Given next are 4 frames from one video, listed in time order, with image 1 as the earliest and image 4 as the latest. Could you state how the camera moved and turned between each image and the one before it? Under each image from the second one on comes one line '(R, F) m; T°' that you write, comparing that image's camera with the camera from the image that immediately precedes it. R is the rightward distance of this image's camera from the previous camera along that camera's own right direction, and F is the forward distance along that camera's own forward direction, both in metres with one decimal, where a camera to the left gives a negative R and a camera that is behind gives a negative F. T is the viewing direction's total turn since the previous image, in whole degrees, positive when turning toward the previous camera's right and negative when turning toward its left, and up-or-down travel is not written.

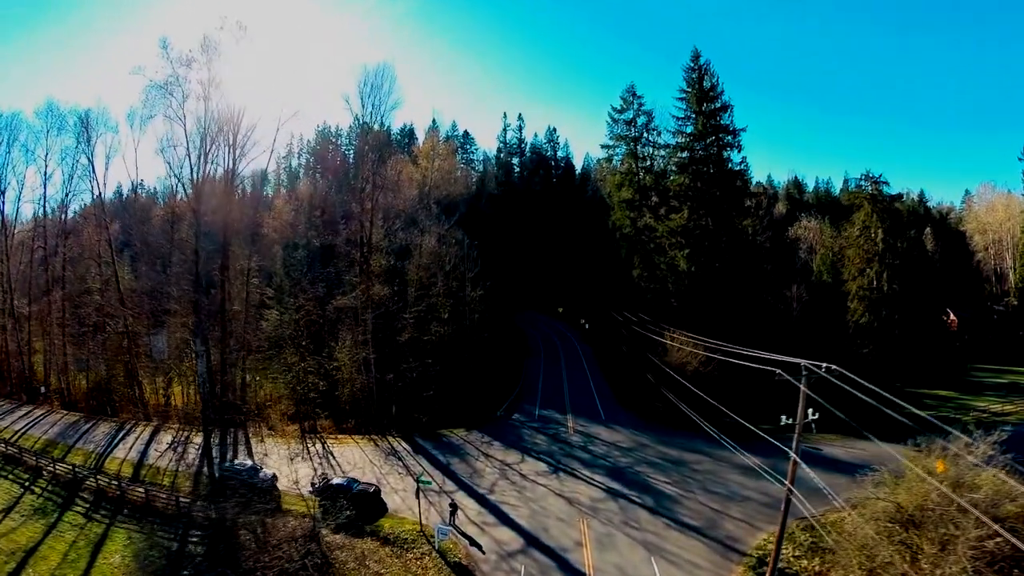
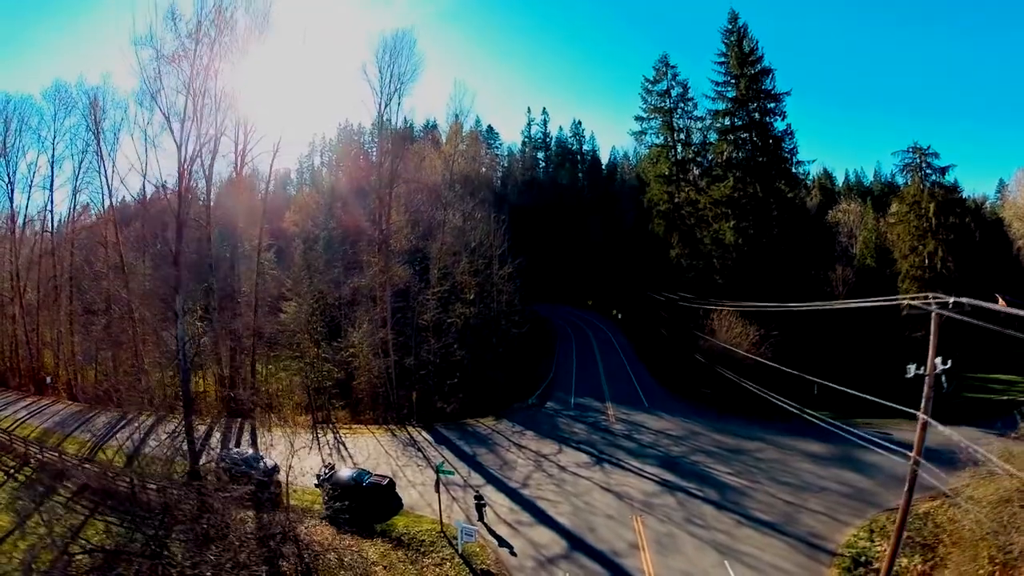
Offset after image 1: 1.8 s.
(-0.2, +2.8) m; -3°
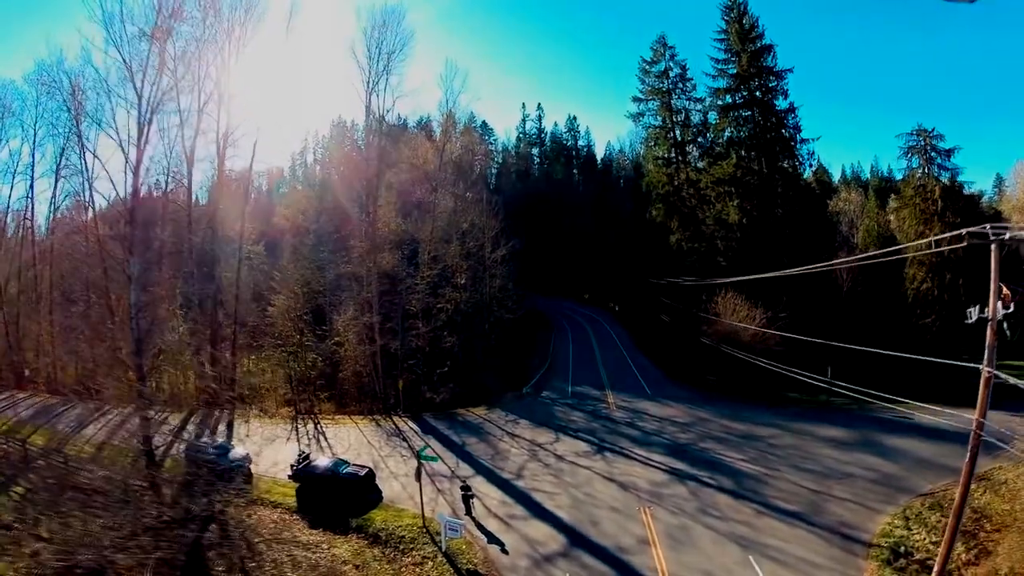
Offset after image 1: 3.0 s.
(+0.2, +1.6) m; 0°
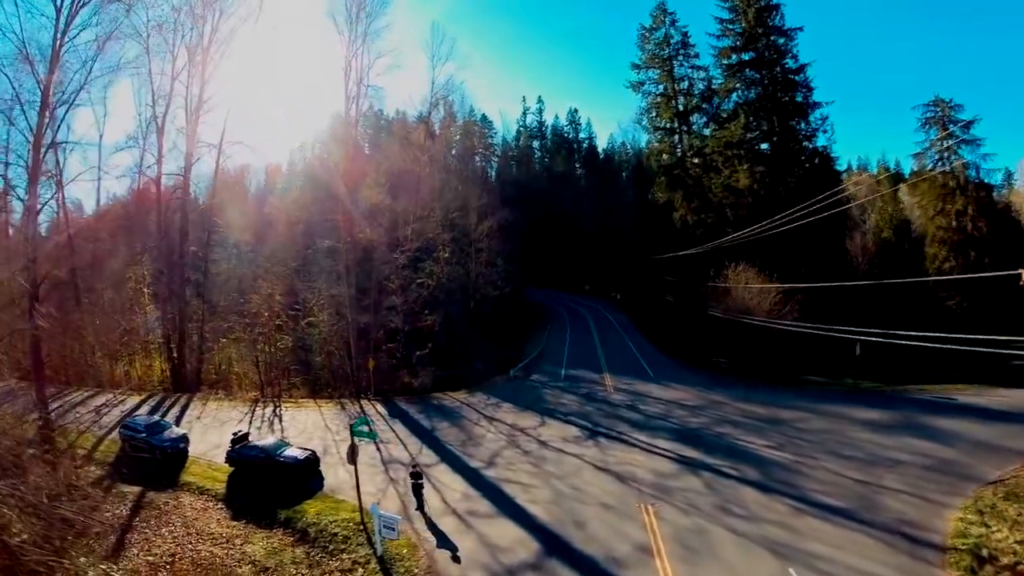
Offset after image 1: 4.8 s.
(+0.7, +2.8) m; 0°
